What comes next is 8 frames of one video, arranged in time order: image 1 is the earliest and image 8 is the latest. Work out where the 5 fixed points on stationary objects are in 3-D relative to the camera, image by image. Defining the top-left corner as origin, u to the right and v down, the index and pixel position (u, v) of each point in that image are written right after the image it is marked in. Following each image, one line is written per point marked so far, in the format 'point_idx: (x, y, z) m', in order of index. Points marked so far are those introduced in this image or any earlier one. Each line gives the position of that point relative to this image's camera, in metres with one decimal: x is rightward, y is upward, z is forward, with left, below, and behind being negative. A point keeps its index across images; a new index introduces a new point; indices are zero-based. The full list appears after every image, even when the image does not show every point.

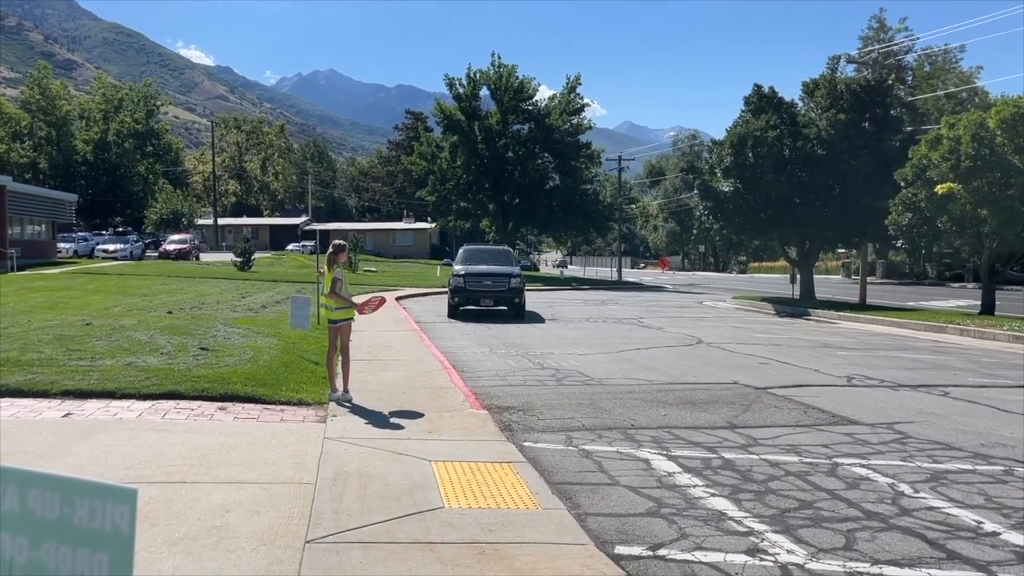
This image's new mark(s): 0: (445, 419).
0: (-0.7, -1.4, +9.2) m
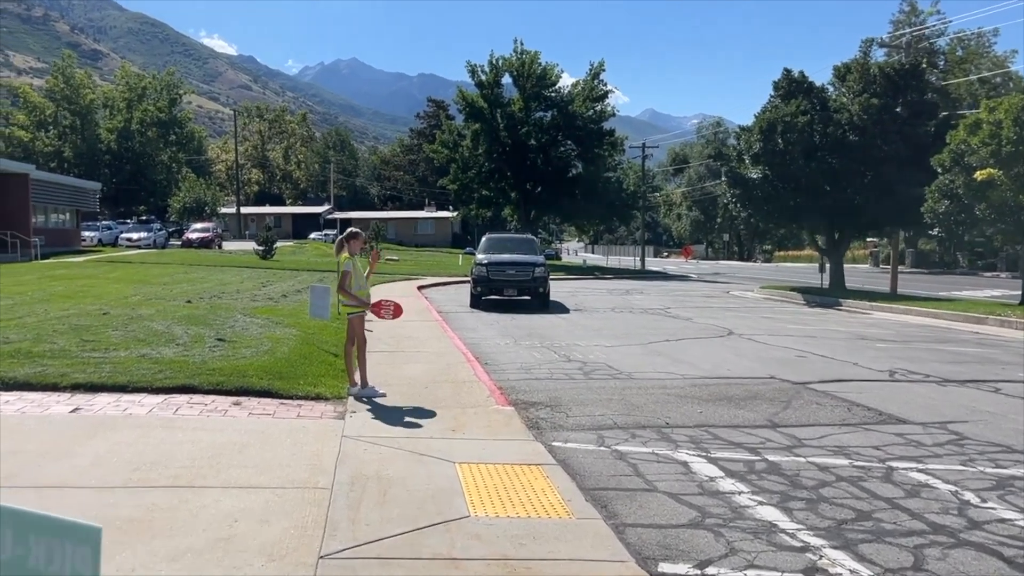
0: (-0.4, -1.3, +8.7) m
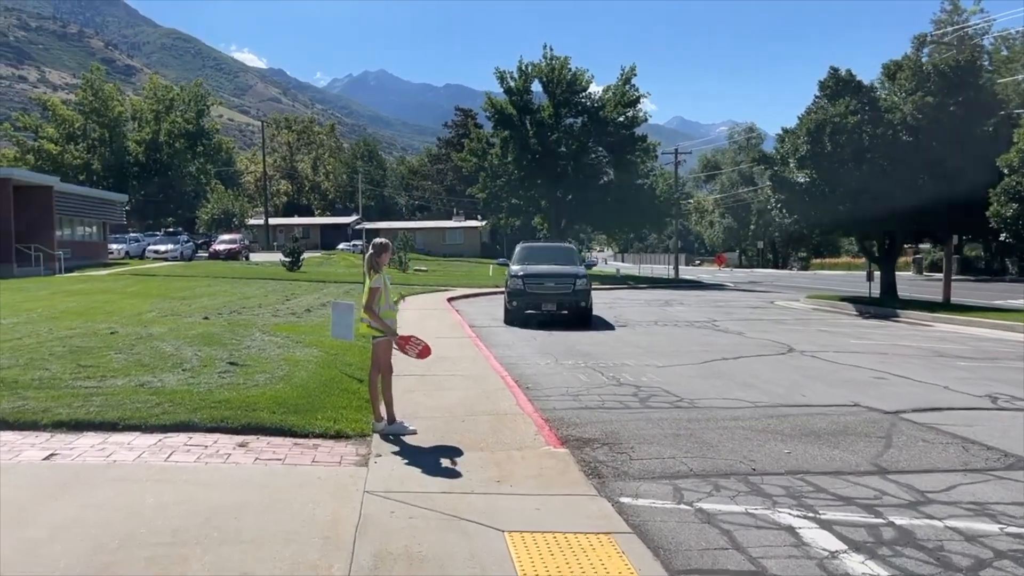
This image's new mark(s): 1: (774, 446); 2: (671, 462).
0: (0.0, -1.5, +7.3) m
1: (+2.5, -1.5, +8.4) m
2: (+1.4, -1.5, +7.6) m
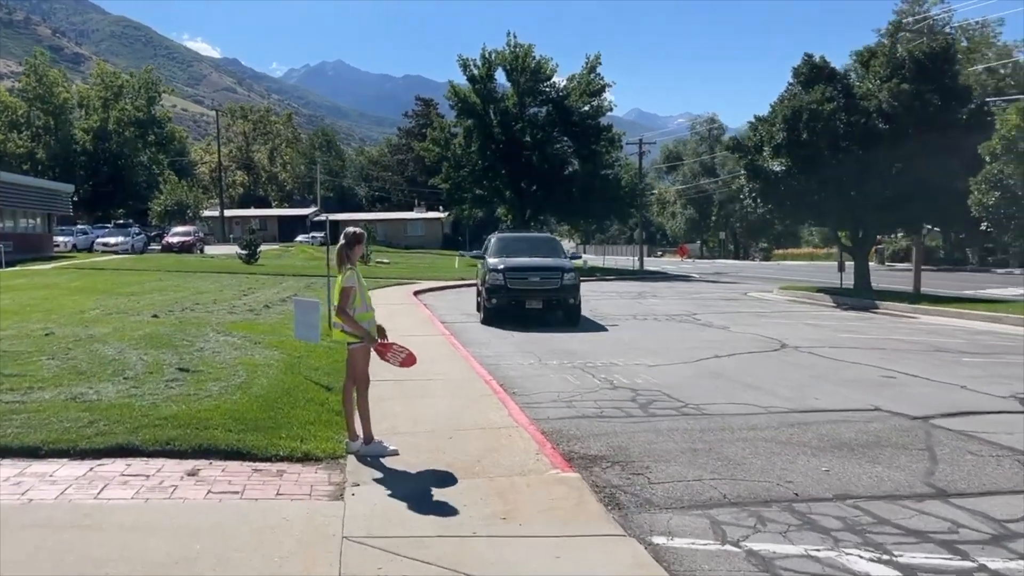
0: (+0.1, -1.4, +6.2) m
1: (+2.5, -1.5, +7.4) m
2: (+1.4, -1.5, +6.6) m
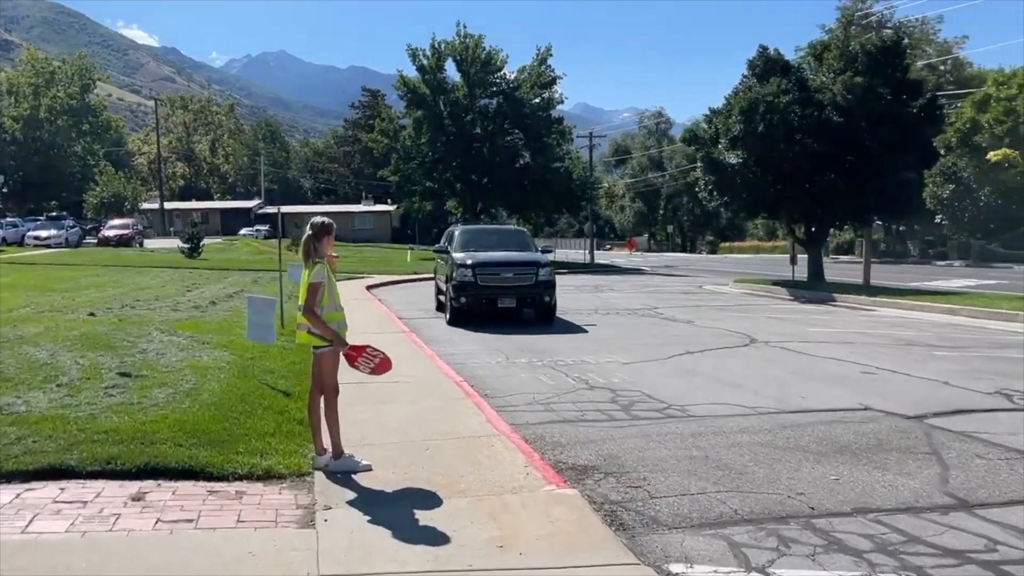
0: (0.0, -1.4, +5.6) m
1: (+2.4, -1.4, +6.9) m
2: (+1.3, -1.5, +6.0) m
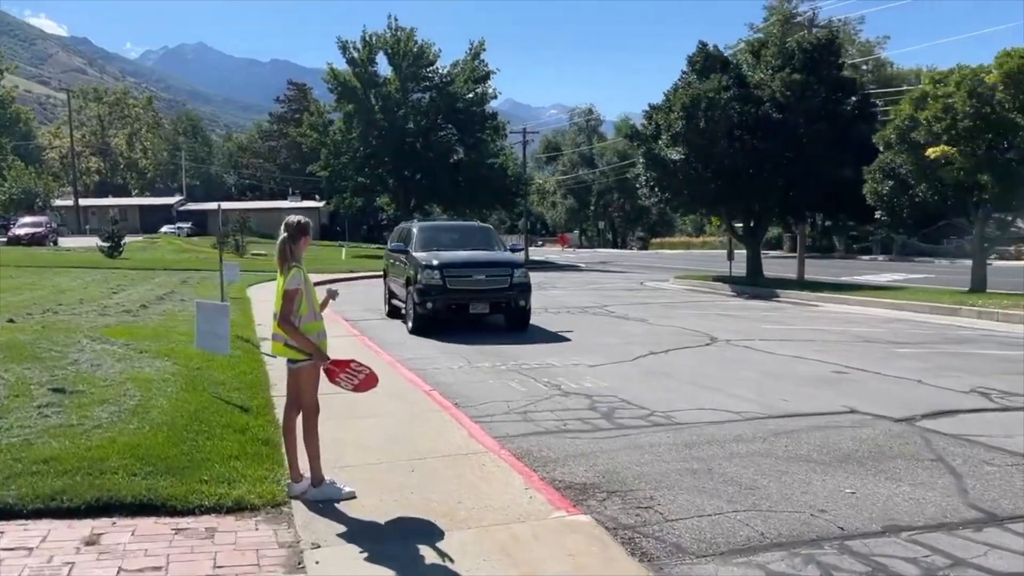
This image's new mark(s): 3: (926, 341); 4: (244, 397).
0: (+0.1, -1.5, +5.0) m
1: (+2.3, -1.5, +6.5) m
2: (+1.4, -1.5, +5.5) m
3: (+7.3, -0.9, +15.1) m
4: (-2.7, -1.1, +8.7) m
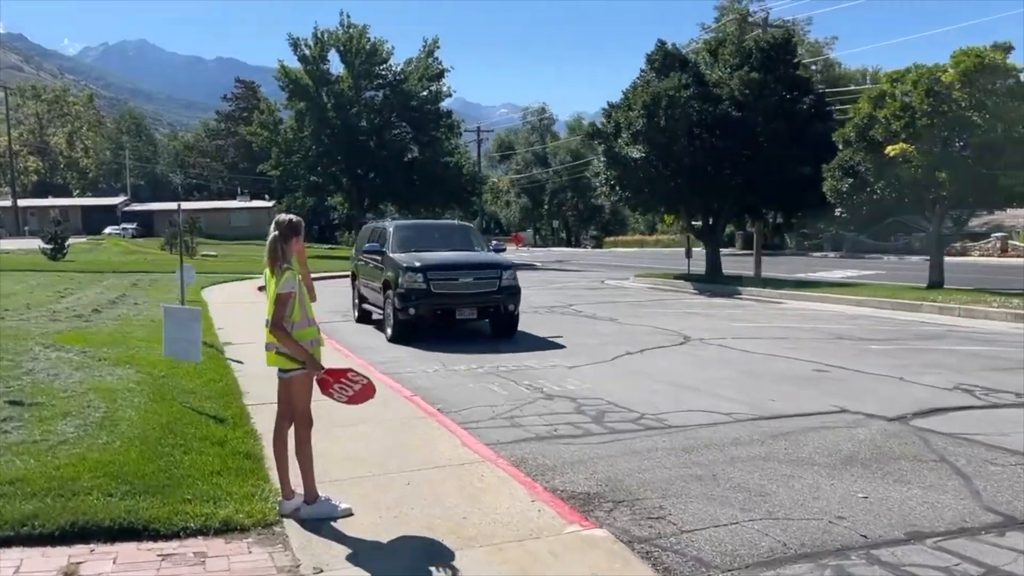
0: (+0.2, -1.5, +4.7) m
1: (+2.3, -1.4, +6.3) m
2: (+1.4, -1.5, +5.3) m
3: (+6.8, -0.9, +15.2) m
4: (-2.8, -1.1, +8.3) m
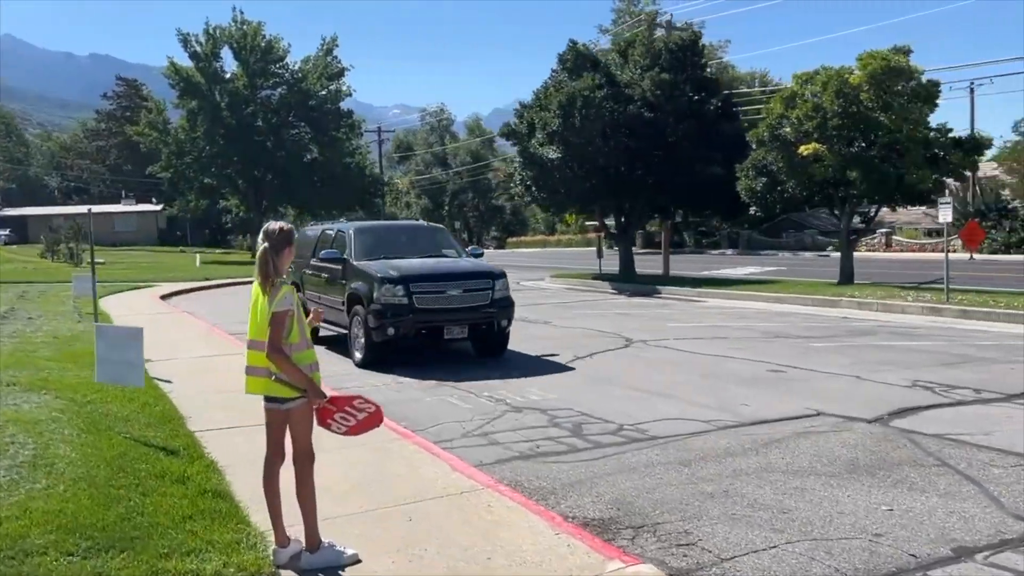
0: (+0.4, -1.5, +4.2) m
1: (+2.4, -1.5, +6.1) m
2: (+1.6, -1.5, +5.0) m
3: (+5.7, -0.8, +15.4) m
4: (-3.0, -1.3, +7.4) m
